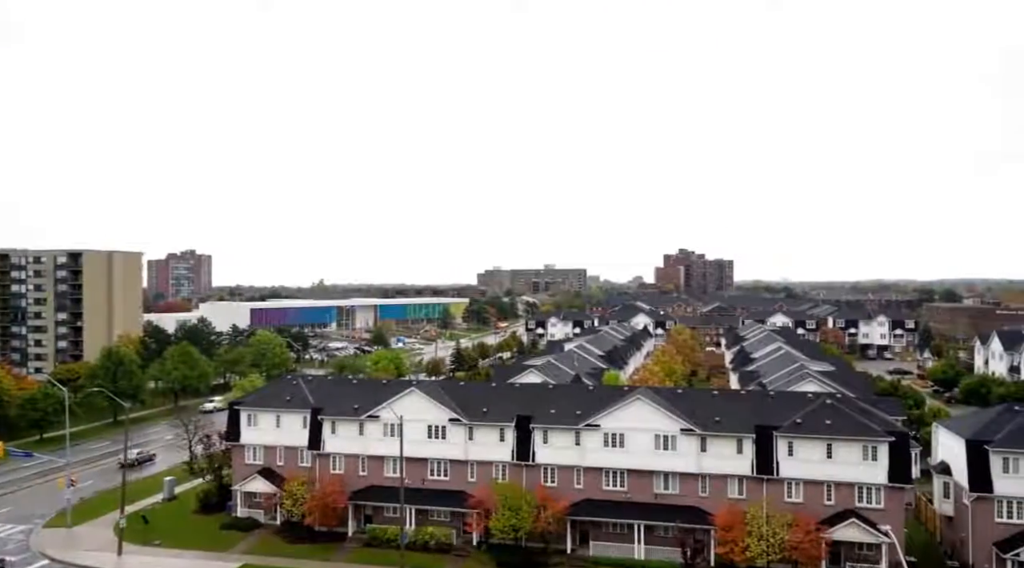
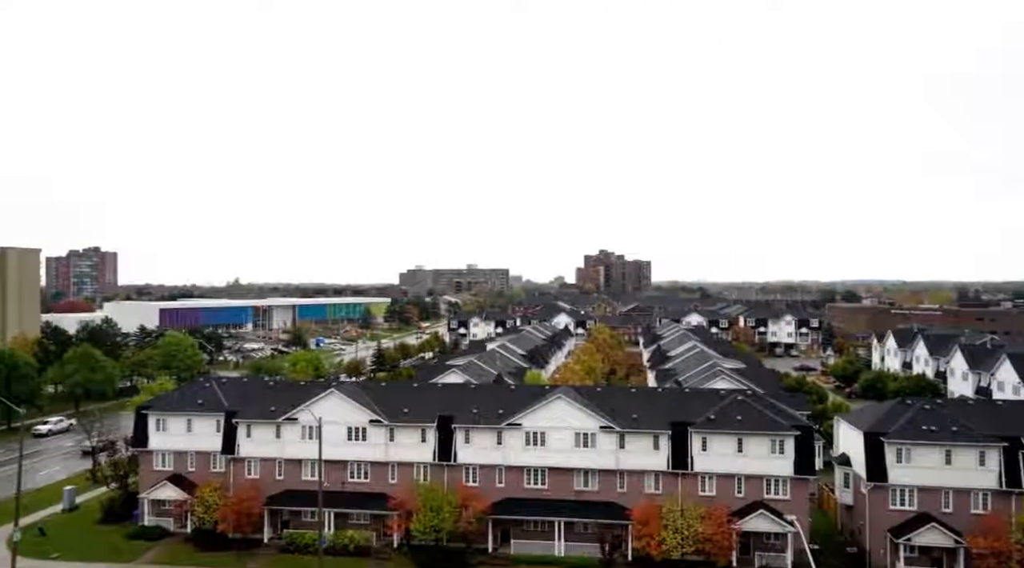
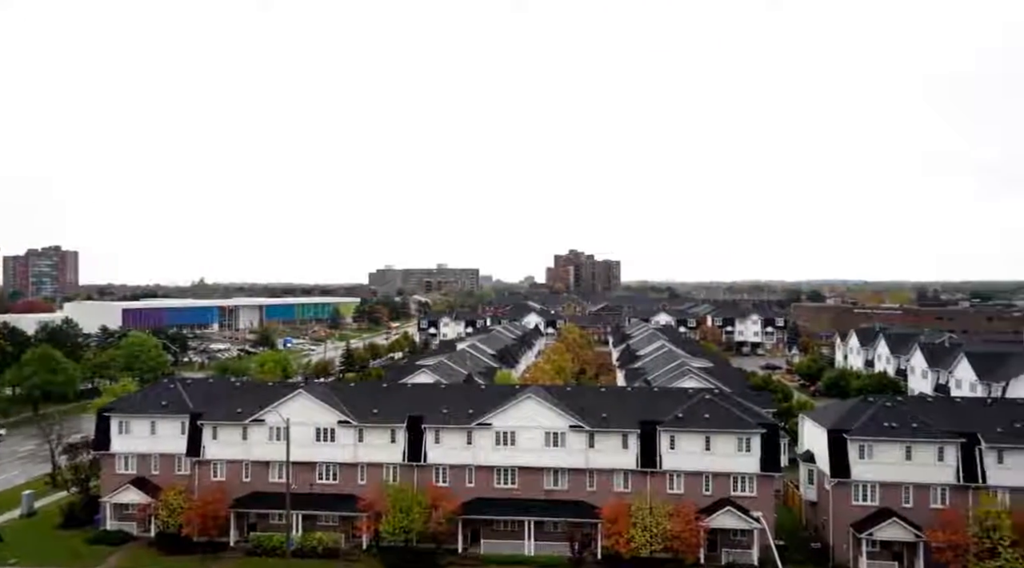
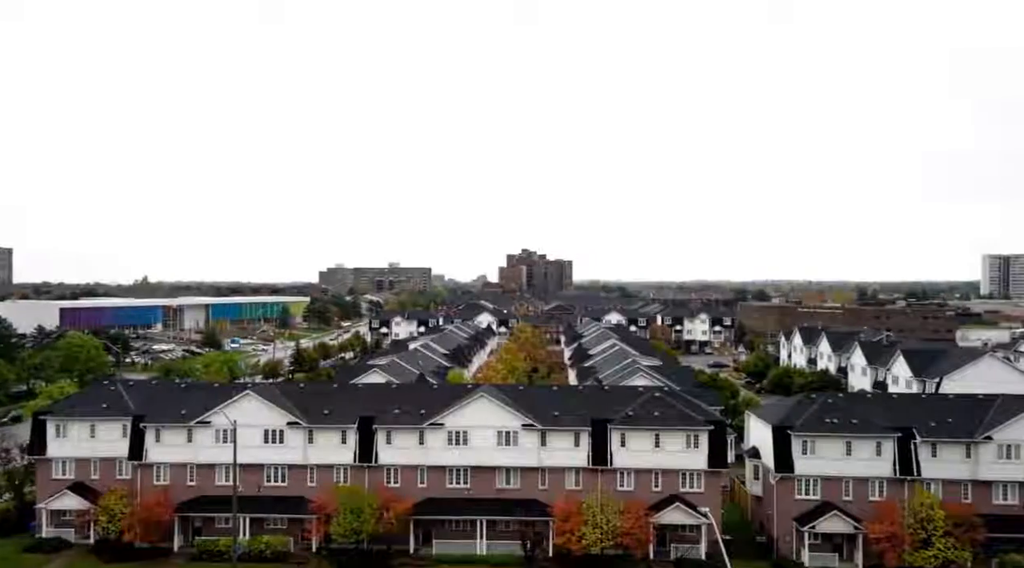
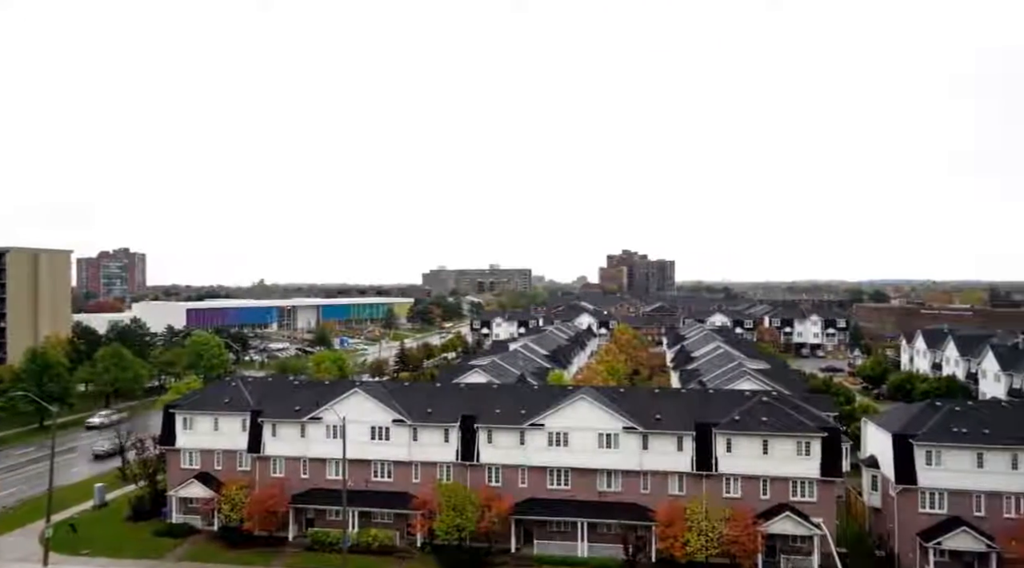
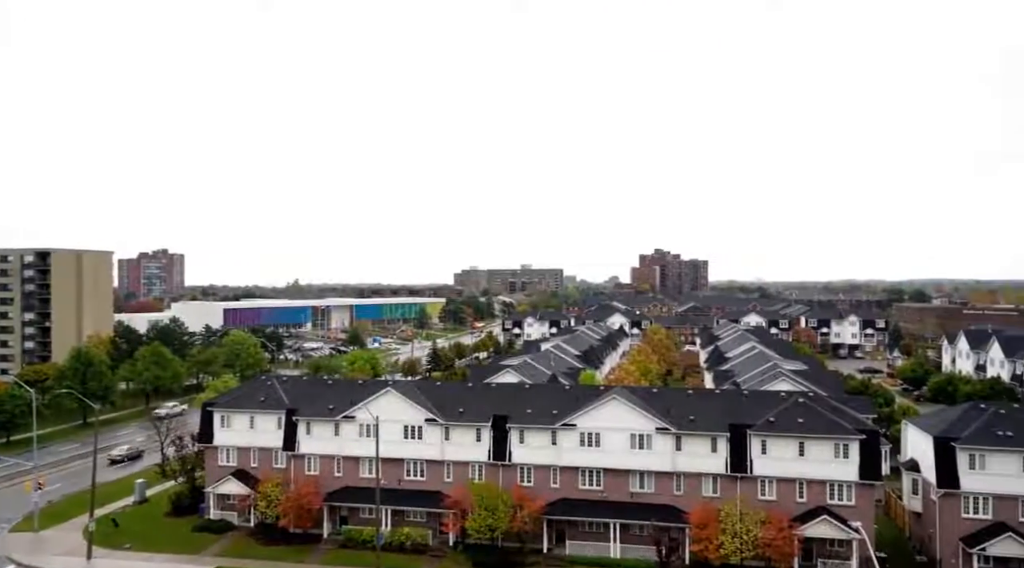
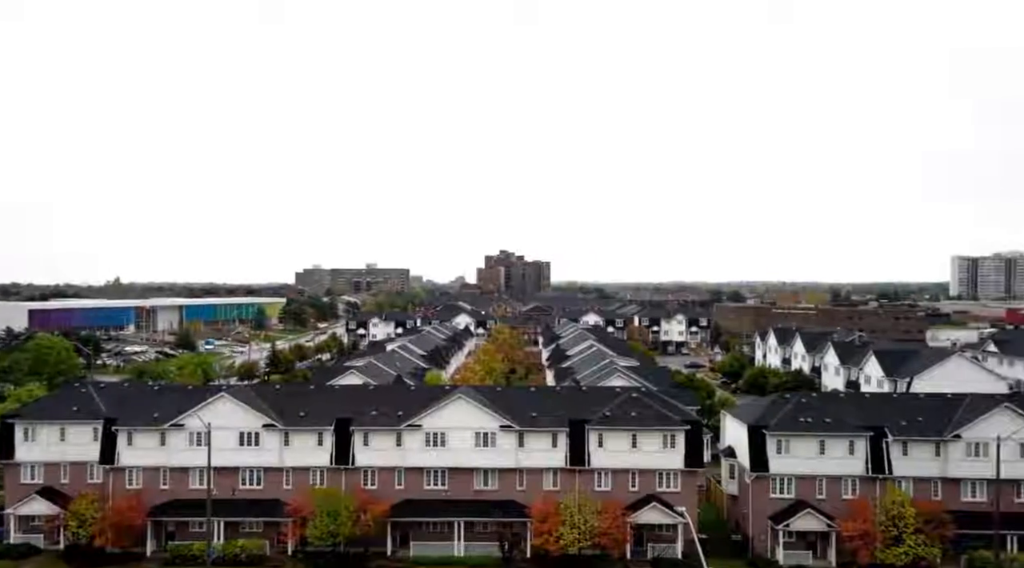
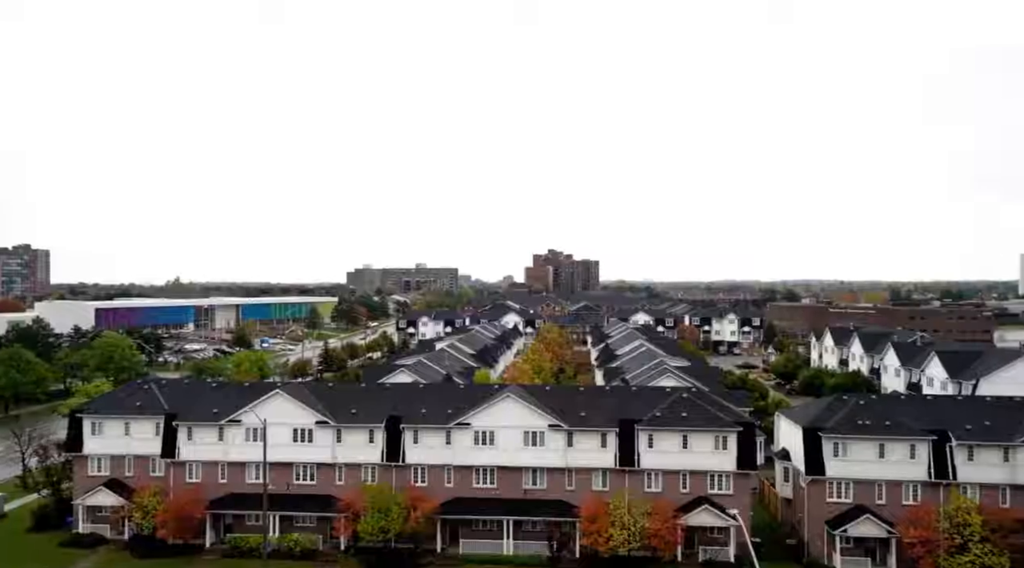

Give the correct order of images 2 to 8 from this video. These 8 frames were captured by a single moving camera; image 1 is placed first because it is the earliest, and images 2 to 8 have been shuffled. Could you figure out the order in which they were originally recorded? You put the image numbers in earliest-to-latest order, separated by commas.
6, 5, 2, 3, 8, 4, 7
